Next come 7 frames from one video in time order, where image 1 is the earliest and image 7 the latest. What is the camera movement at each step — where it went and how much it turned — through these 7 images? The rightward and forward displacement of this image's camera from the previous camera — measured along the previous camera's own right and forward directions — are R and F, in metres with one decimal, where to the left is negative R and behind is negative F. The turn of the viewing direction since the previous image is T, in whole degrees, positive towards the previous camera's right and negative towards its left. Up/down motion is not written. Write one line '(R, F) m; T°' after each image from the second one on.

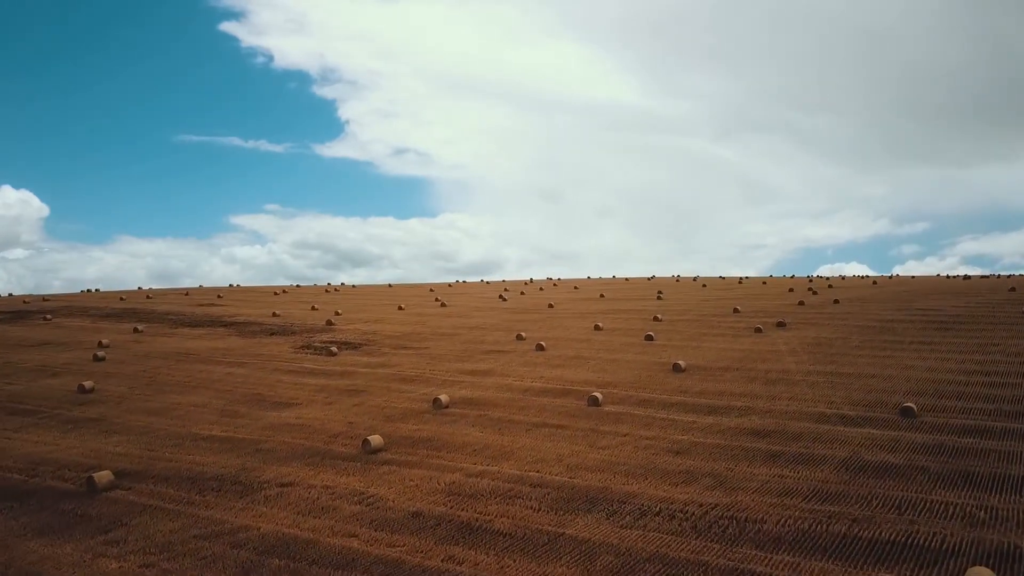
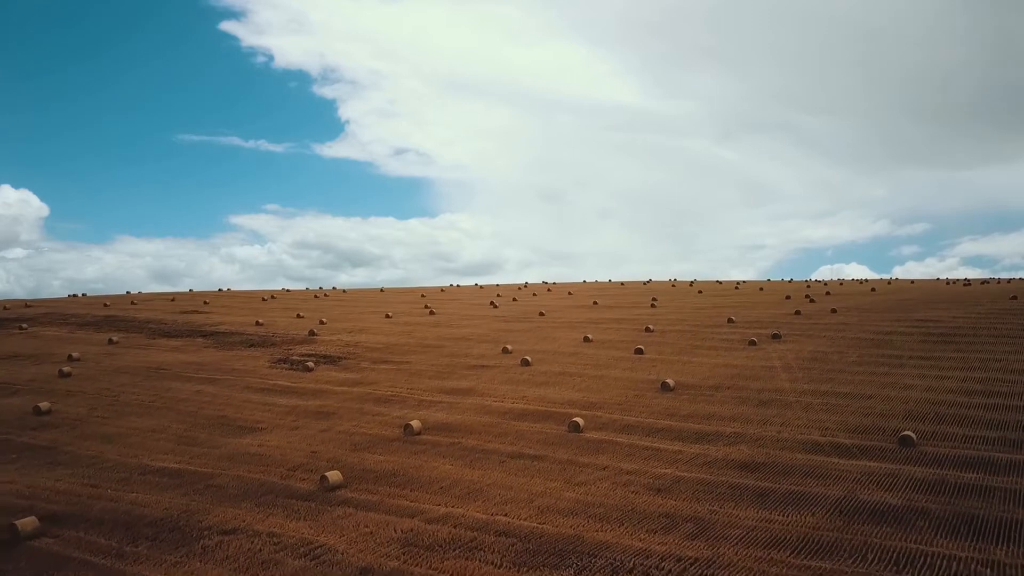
(+0.3, +0.5) m; 0°
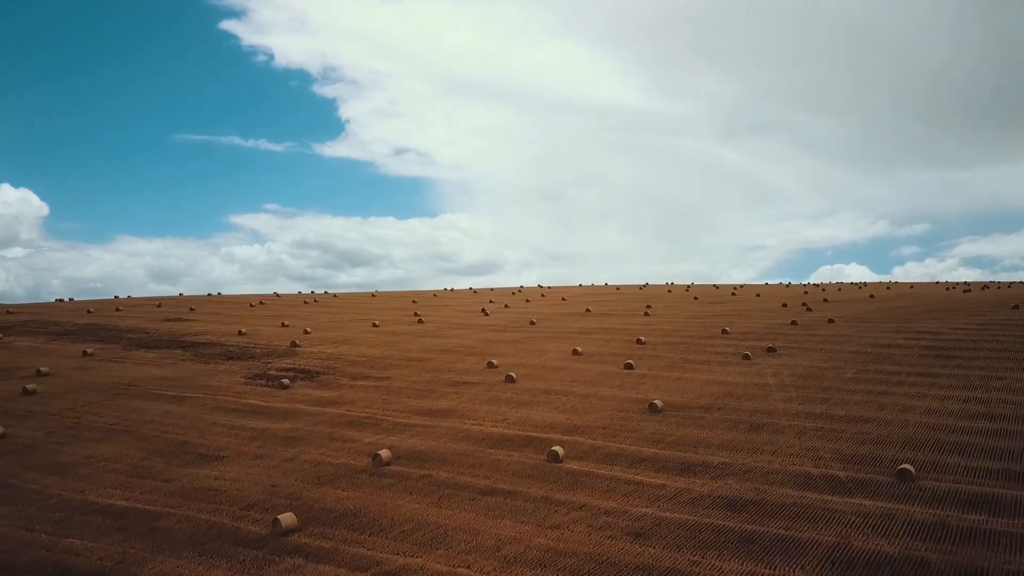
(+0.3, +0.5) m; 0°
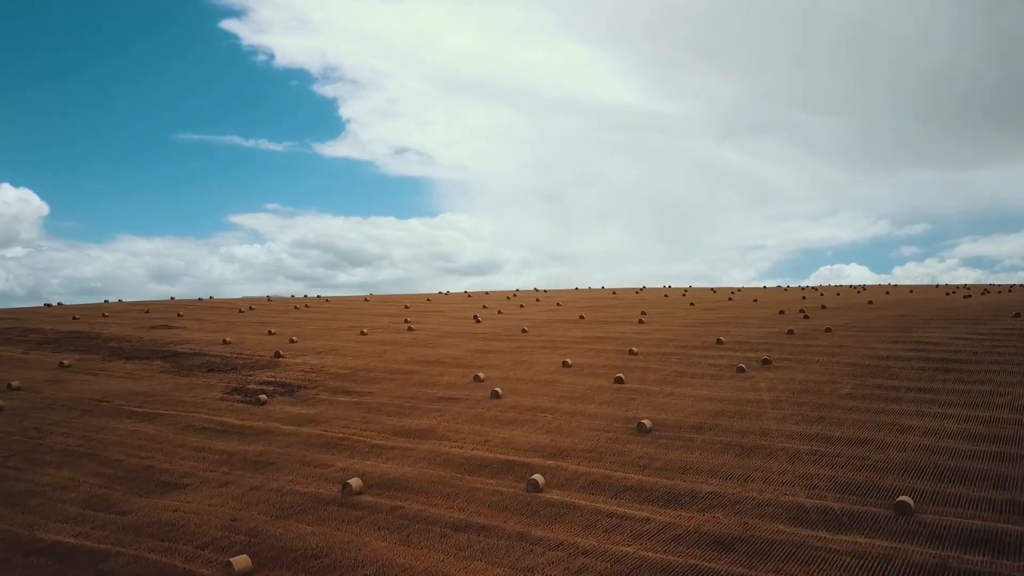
(+0.3, +0.4) m; 0°
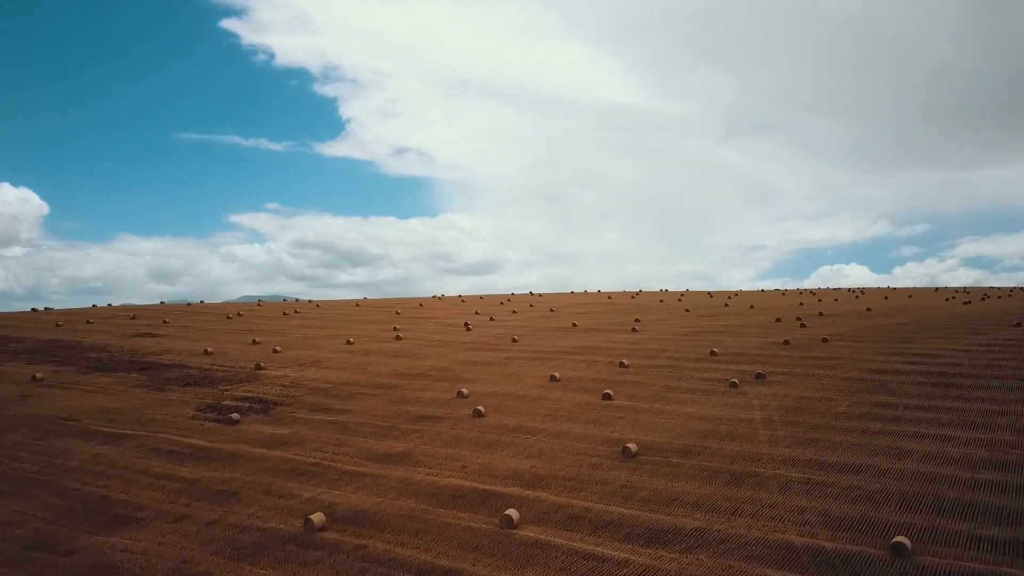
(+0.3, +0.5) m; 0°
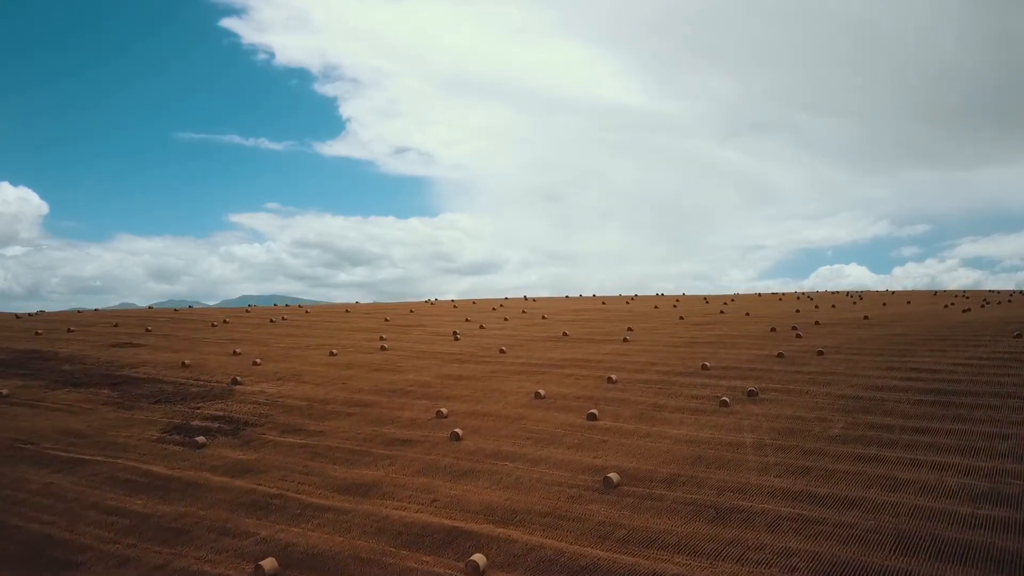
(+0.4, +0.5) m; 0°
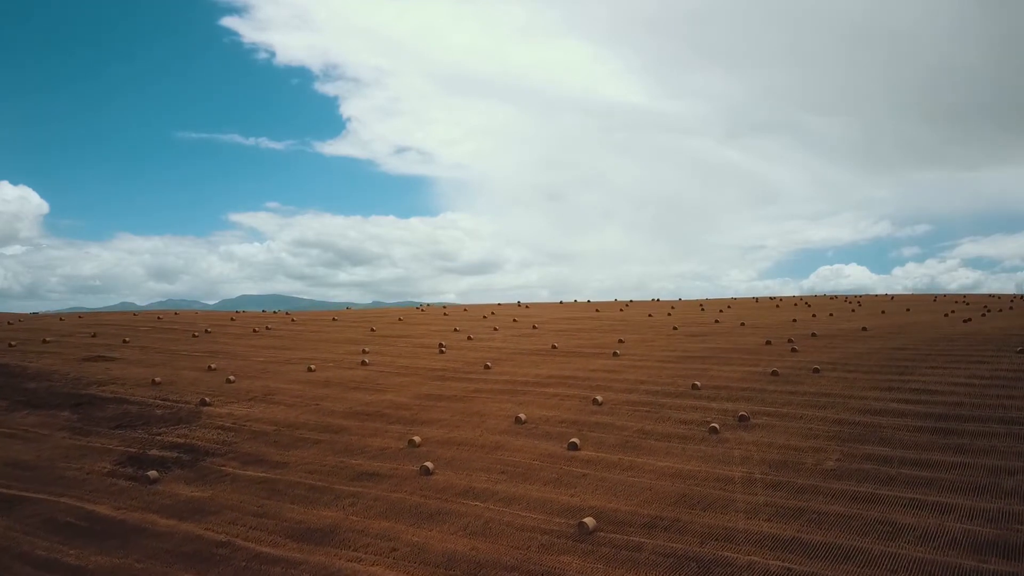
(+0.4, +0.7) m; 0°
